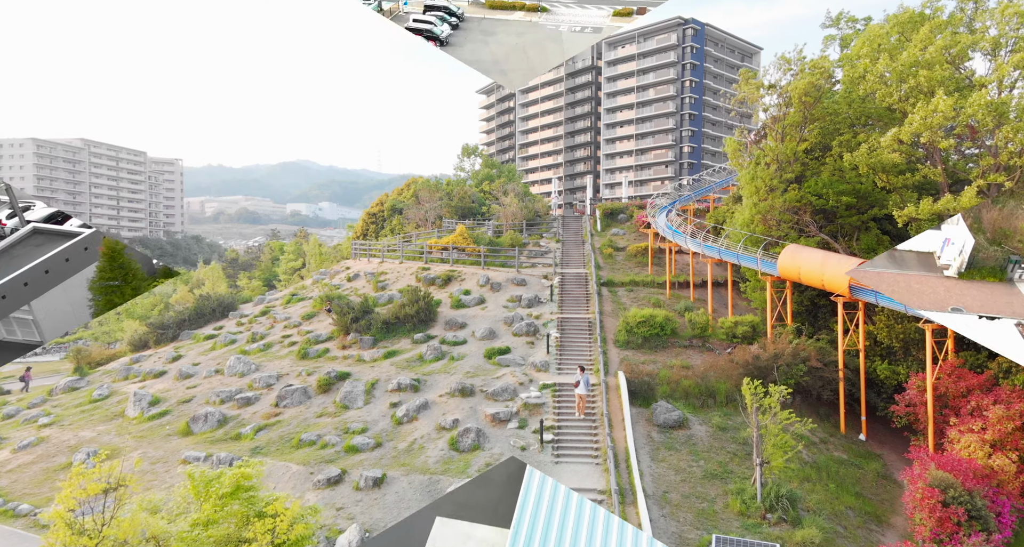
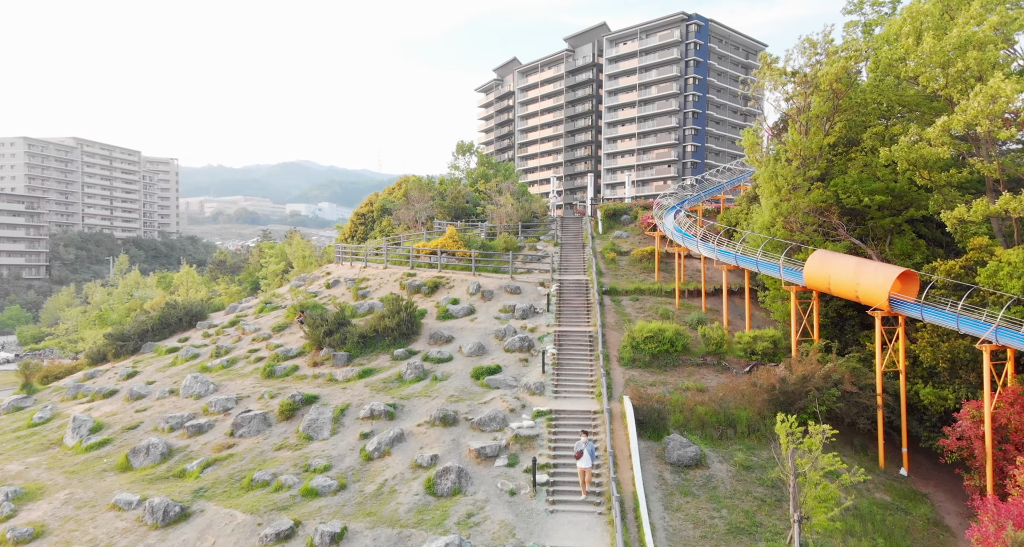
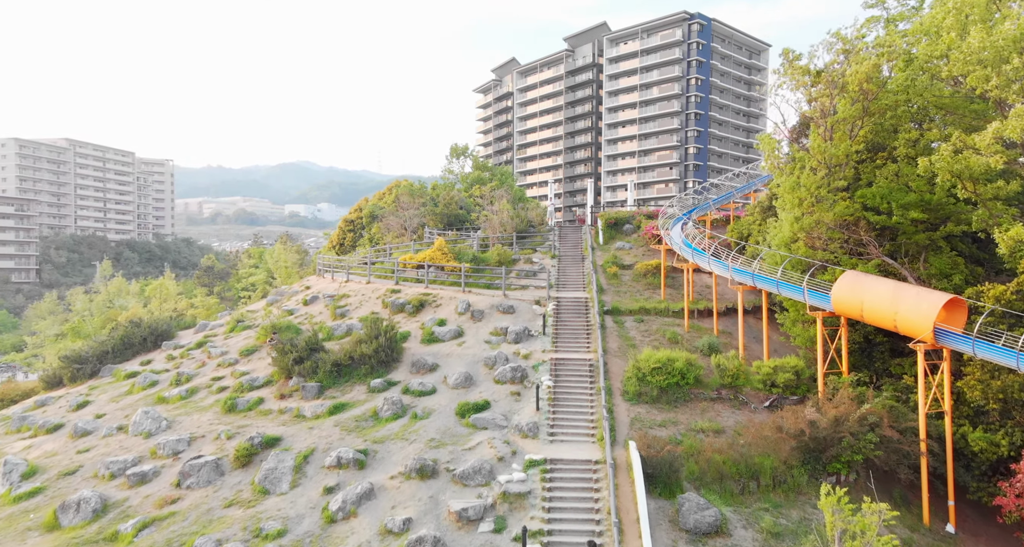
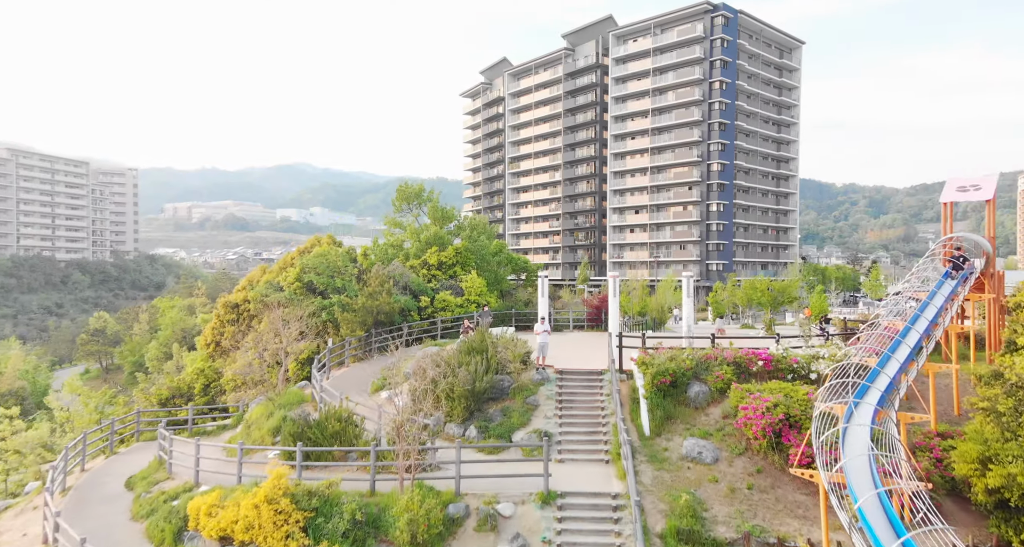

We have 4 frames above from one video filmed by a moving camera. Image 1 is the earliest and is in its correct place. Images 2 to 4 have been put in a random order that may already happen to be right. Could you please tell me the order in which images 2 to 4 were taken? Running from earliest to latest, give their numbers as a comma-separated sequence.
2, 3, 4
